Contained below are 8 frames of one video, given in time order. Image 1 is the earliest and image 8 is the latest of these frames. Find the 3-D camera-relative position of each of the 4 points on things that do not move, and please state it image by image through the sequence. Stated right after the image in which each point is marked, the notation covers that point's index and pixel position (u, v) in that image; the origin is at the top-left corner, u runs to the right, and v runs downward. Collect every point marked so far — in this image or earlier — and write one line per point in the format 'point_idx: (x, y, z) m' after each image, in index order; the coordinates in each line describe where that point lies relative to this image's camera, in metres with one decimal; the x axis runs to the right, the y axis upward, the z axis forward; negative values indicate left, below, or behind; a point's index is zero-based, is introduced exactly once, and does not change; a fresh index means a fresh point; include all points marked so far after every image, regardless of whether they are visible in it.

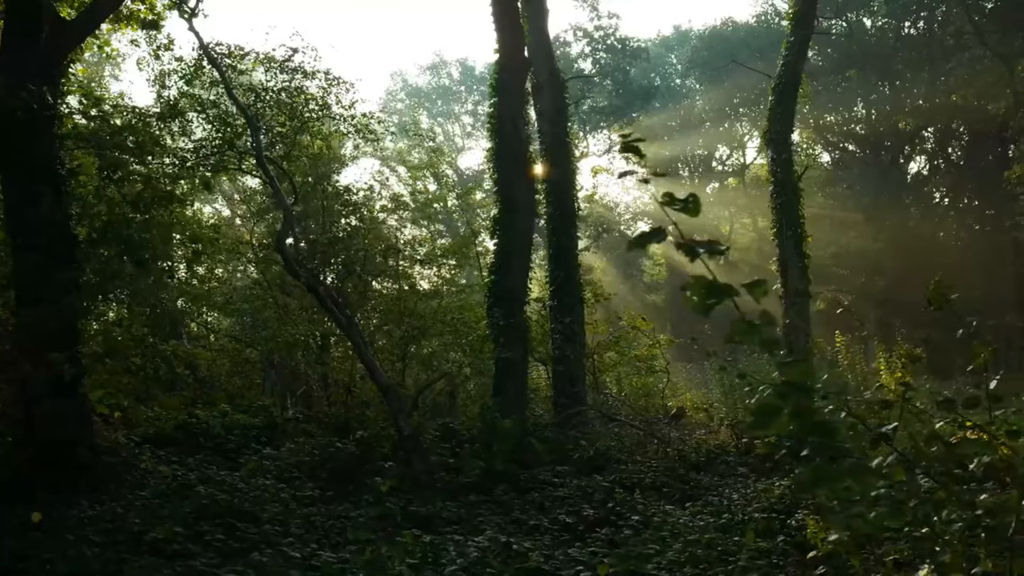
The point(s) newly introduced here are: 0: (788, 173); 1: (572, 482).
0: (+4.6, +2.0, +17.3) m
1: (+0.6, -2.1, +10.7) m
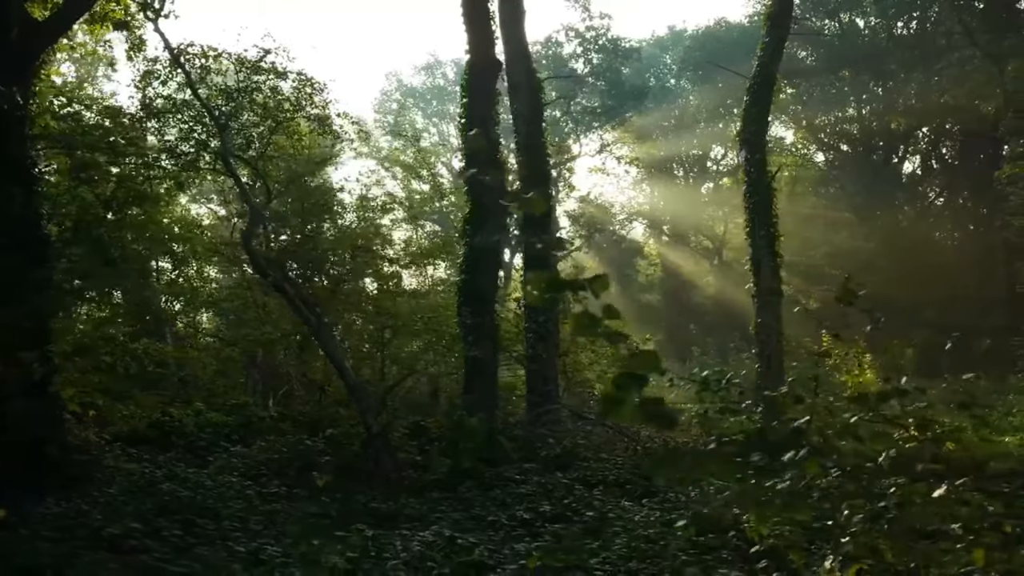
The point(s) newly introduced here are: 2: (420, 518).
0: (+4.2, +2.0, +17.4) m
1: (+0.2, -2.1, +10.8) m
2: (-0.8, -2.1, +9.3) m
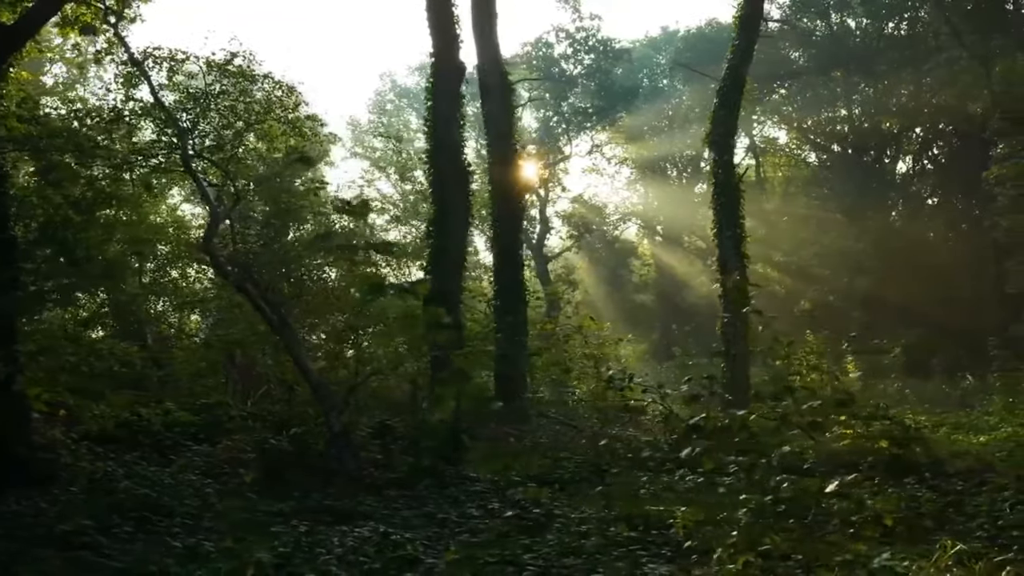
0: (+3.7, +2.0, +17.6) m
1: (-0.3, -2.1, +10.9) m
2: (-1.3, -2.1, +9.4) m
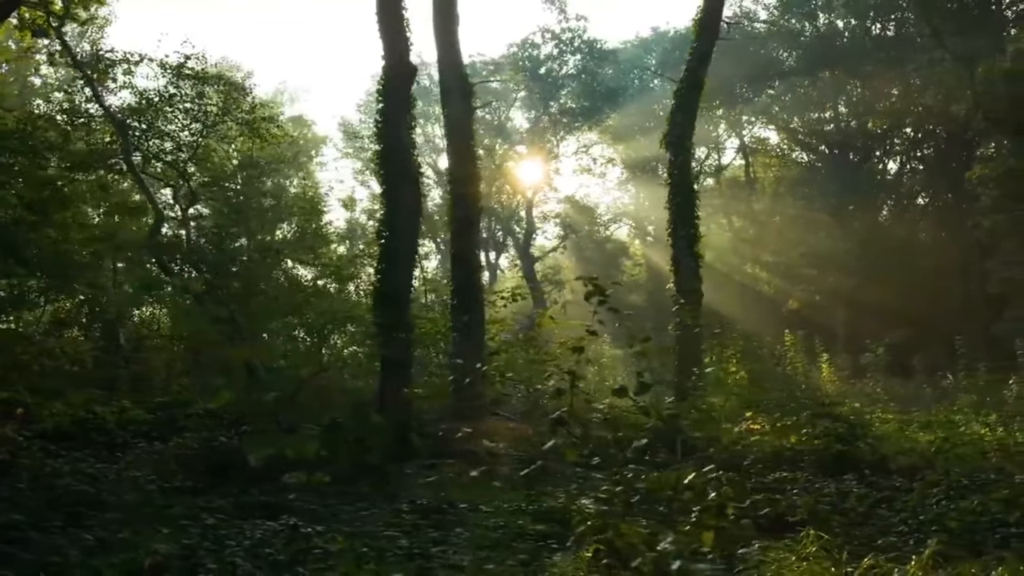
0: (+3.0, +2.0, +17.8) m
1: (-0.9, -2.1, +11.1) m
2: (-1.9, -2.1, +9.6) m
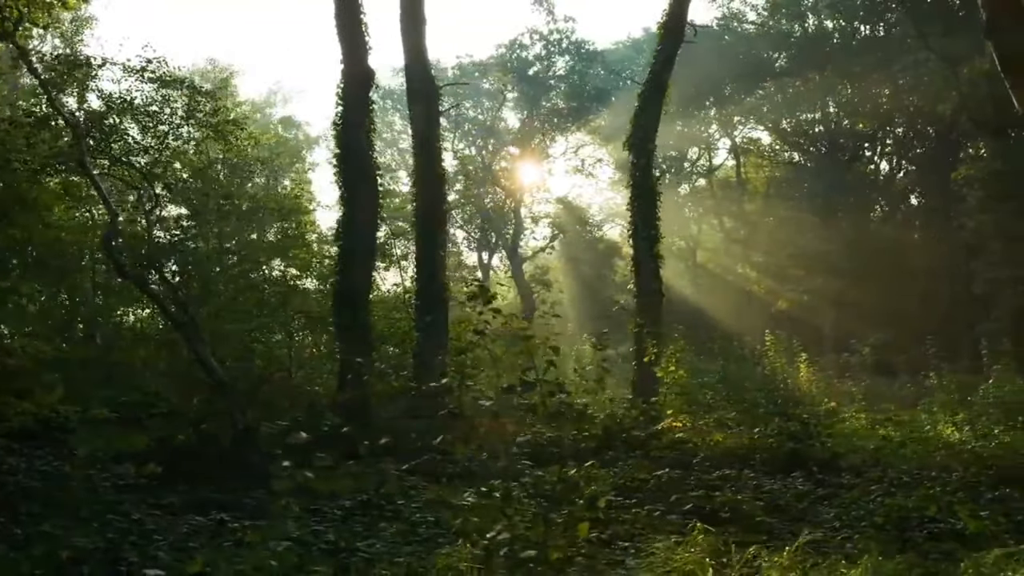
0: (+2.5, +2.0, +17.9) m
1: (-1.5, -2.1, +11.3) m
2: (-2.5, -2.1, +9.8) m
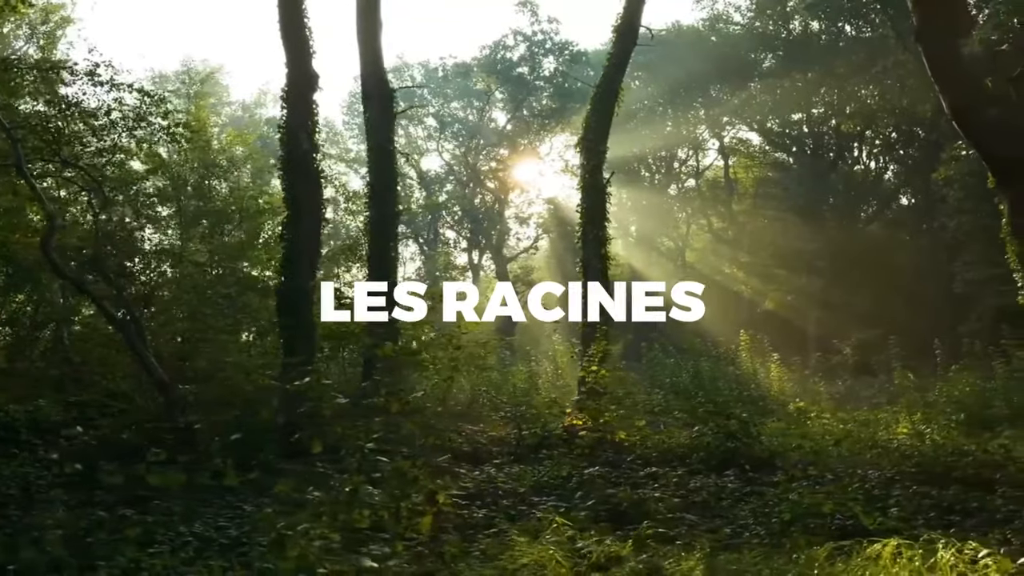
0: (+1.7, +2.0, +18.1) m
1: (-2.3, -2.1, +11.4) m
2: (-3.3, -2.1, +9.9) m
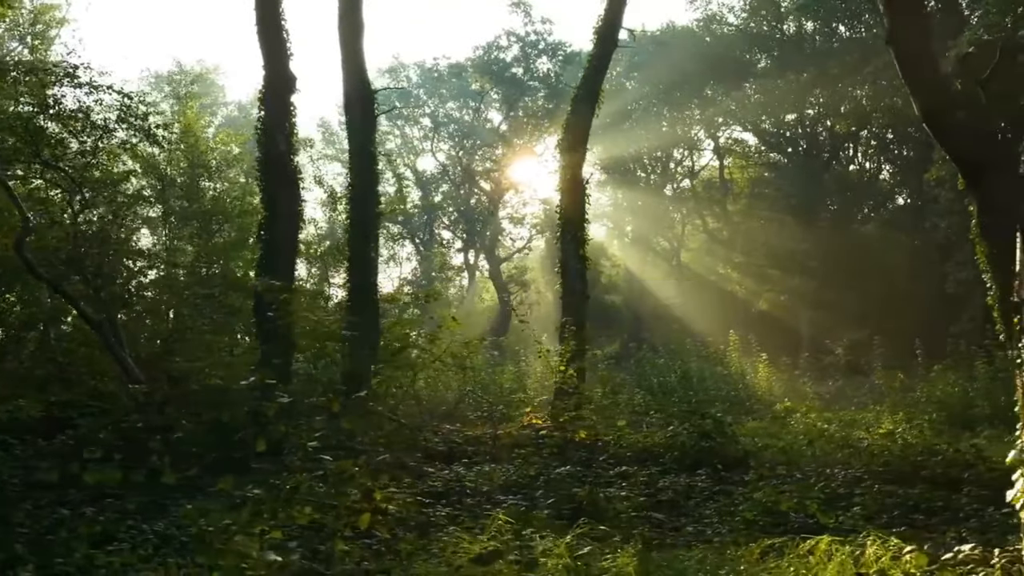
0: (+1.3, +2.0, +18.2) m
1: (-2.6, -2.1, +11.5) m
2: (-3.6, -2.1, +10.0) m
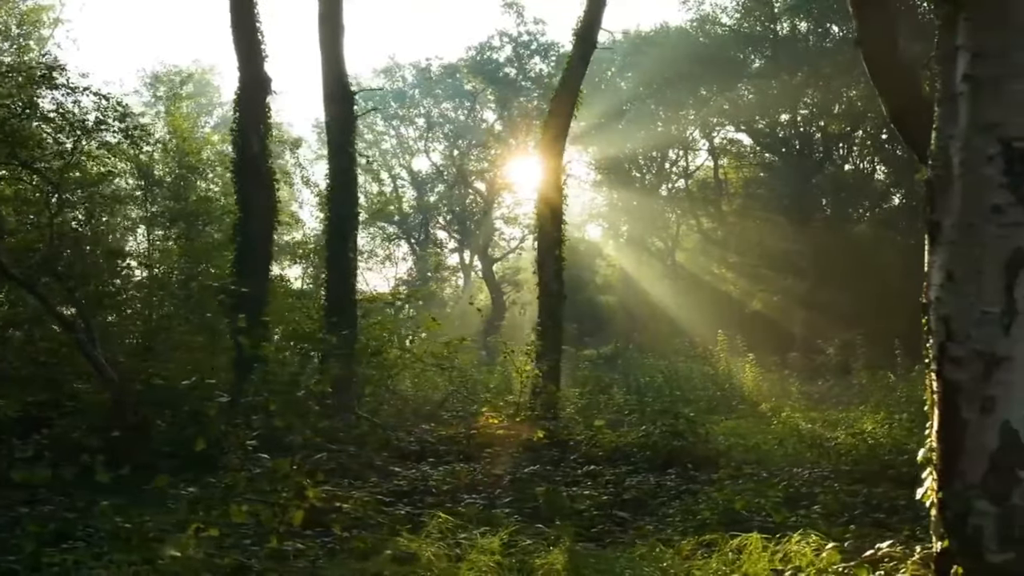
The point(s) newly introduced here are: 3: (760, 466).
0: (+1.0, +2.0, +18.3) m
1: (-3.0, -2.1, +11.6) m
2: (-4.0, -2.1, +10.1) m
3: (+3.1, -2.2, +12.5) m
